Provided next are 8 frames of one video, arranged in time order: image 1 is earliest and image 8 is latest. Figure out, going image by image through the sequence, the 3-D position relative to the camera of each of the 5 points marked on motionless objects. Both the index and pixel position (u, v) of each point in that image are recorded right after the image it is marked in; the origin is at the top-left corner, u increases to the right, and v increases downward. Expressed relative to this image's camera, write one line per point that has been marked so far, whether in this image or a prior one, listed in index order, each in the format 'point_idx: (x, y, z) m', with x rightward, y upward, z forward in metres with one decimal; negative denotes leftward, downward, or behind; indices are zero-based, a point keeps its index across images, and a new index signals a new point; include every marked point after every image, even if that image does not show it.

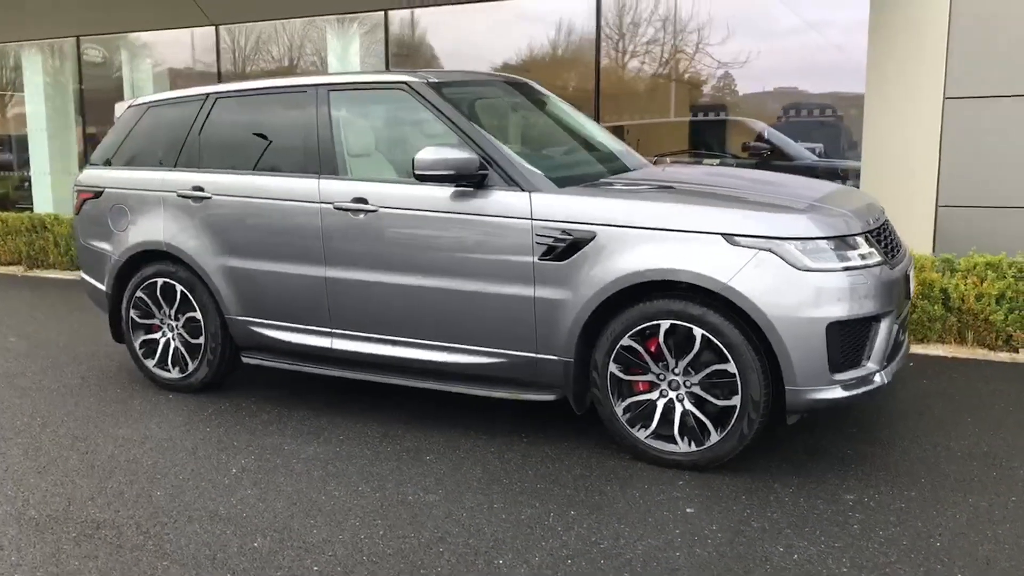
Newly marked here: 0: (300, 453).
0: (-1.1, -0.8, +4.0) m
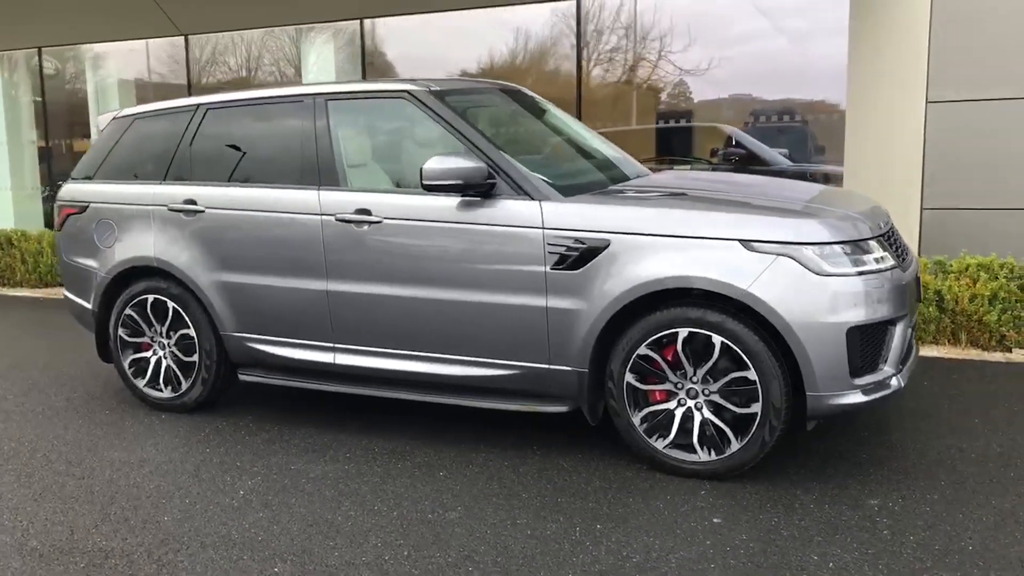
0: (-1.0, -0.9, +3.9) m
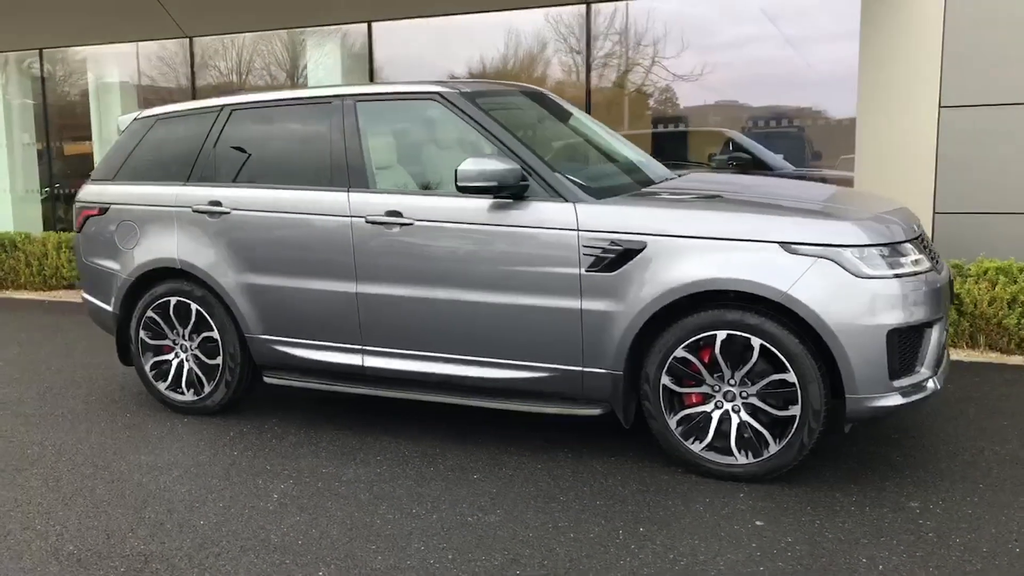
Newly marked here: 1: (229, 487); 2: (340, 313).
0: (-0.8, -0.9, +3.9) m
1: (-1.3, -0.9, +3.7) m
2: (-0.9, -0.1, +4.3) m
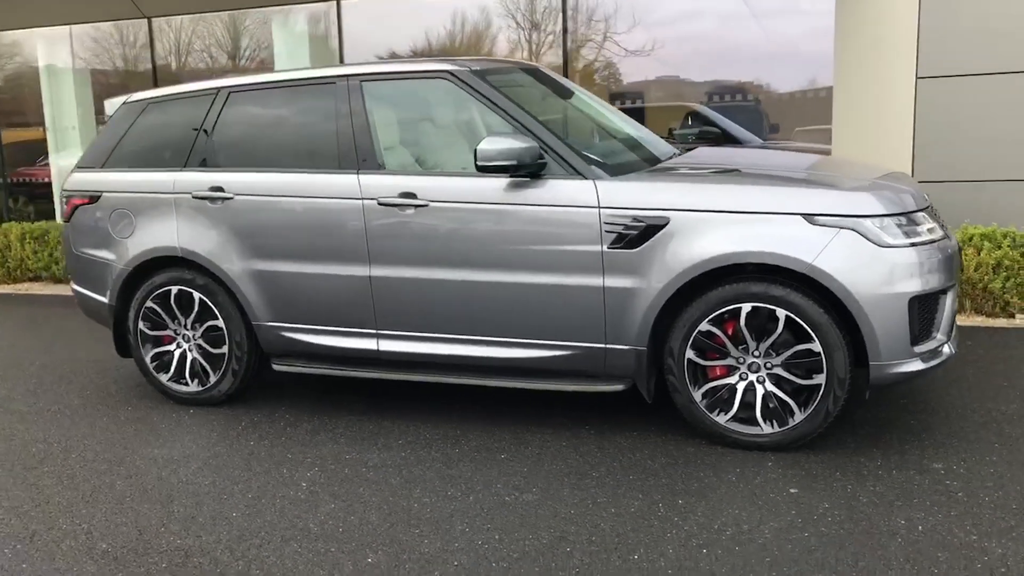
0: (-0.7, -0.8, +3.8) m
1: (-1.2, -0.9, +3.7) m
2: (-0.8, -0.1, +4.3) m
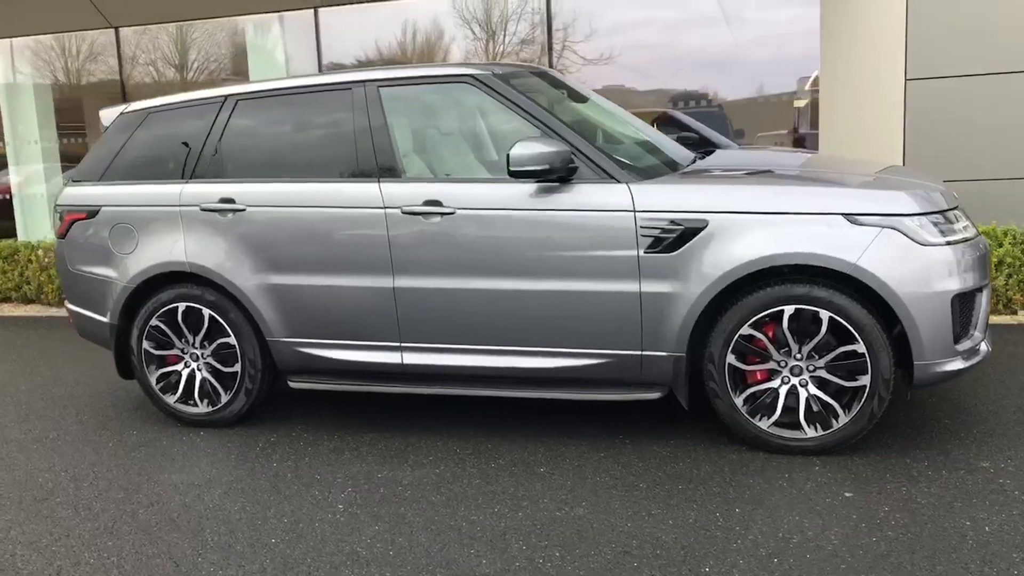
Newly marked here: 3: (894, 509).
0: (-0.5, -0.9, +3.7) m
1: (-1.0, -0.9, +3.5) m
2: (-0.7, -0.1, +4.1) m
3: (+1.5, -0.9, +3.1) m
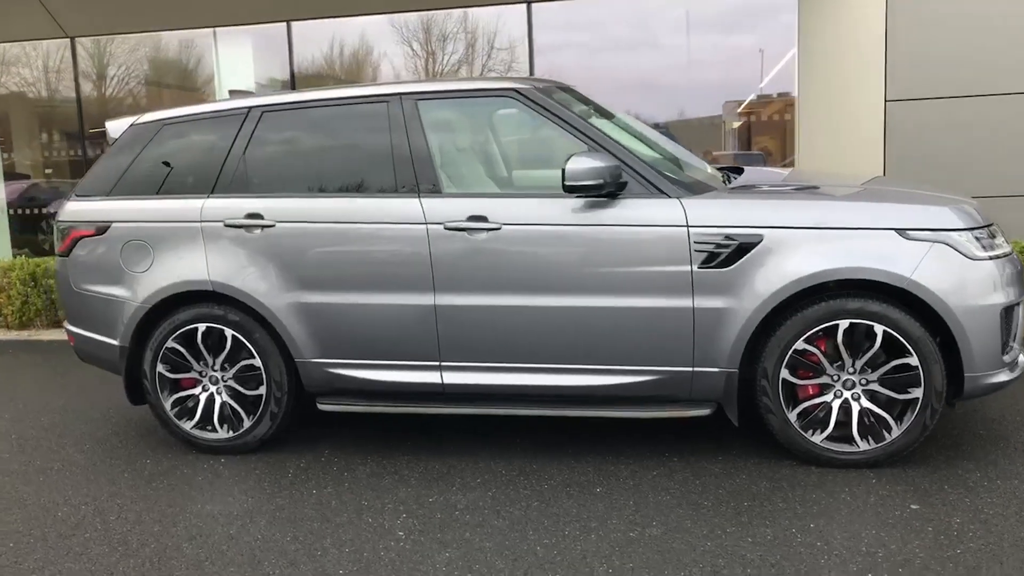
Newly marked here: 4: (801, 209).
0: (-0.3, -1.0, +3.6) m
1: (-0.7, -1.0, +3.3) m
2: (-0.5, -0.2, +4.0) m
3: (+1.8, -0.9, +3.1) m
4: (+1.3, +0.4, +3.6) m
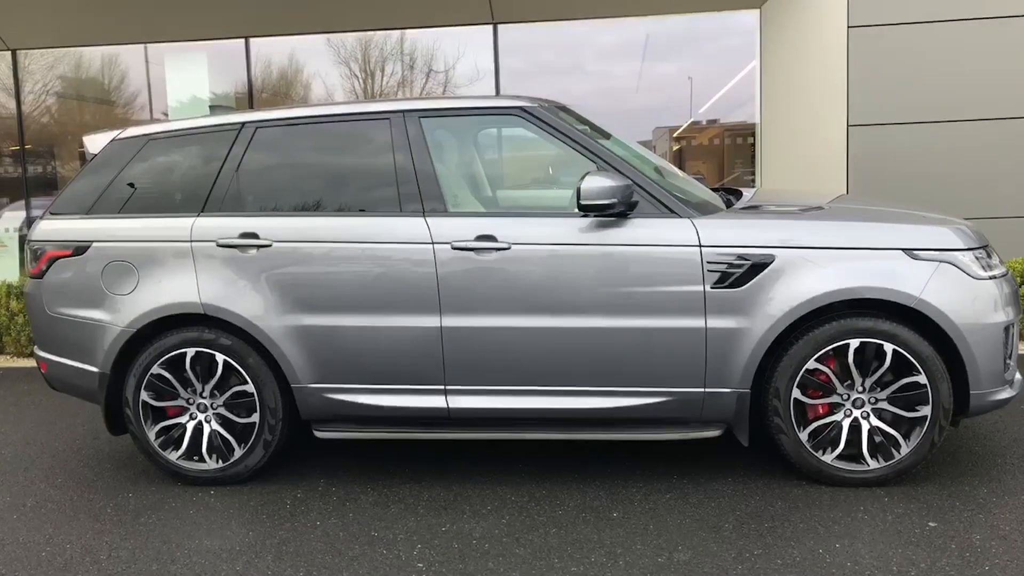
0: (-0.2, -1.0, +3.4) m
1: (-0.6, -1.1, +3.2) m
2: (-0.5, -0.3, +3.9) m
3: (+1.9, -1.0, +3.2) m
4: (+1.4, +0.3, +3.7) m
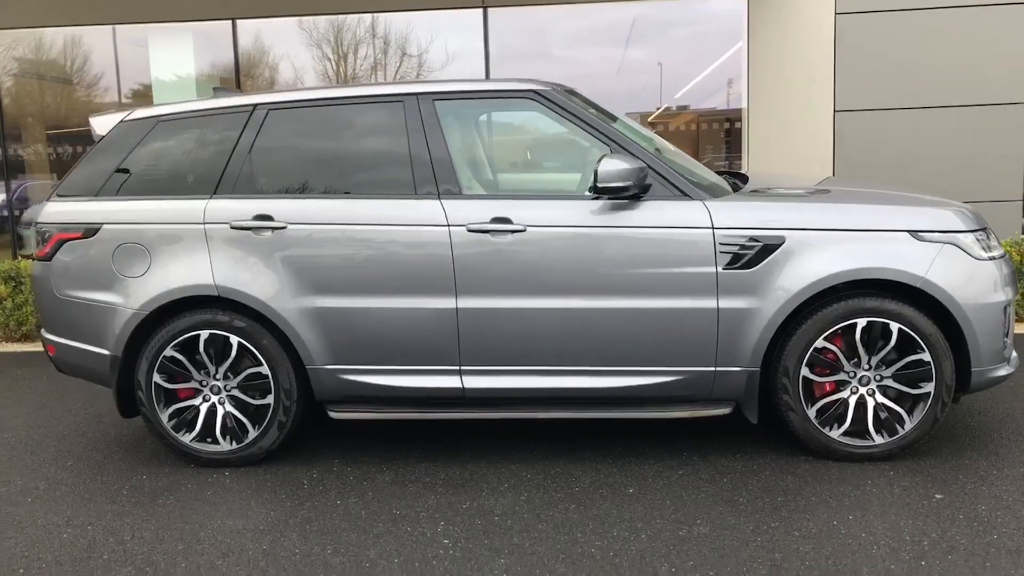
0: (-0.1, -1.0, +3.5) m
1: (-0.5, -1.0, +3.2) m
2: (-0.4, -0.2, +3.9) m
3: (+2.0, -0.9, +3.3) m
4: (+1.4, +0.4, +3.8) m
